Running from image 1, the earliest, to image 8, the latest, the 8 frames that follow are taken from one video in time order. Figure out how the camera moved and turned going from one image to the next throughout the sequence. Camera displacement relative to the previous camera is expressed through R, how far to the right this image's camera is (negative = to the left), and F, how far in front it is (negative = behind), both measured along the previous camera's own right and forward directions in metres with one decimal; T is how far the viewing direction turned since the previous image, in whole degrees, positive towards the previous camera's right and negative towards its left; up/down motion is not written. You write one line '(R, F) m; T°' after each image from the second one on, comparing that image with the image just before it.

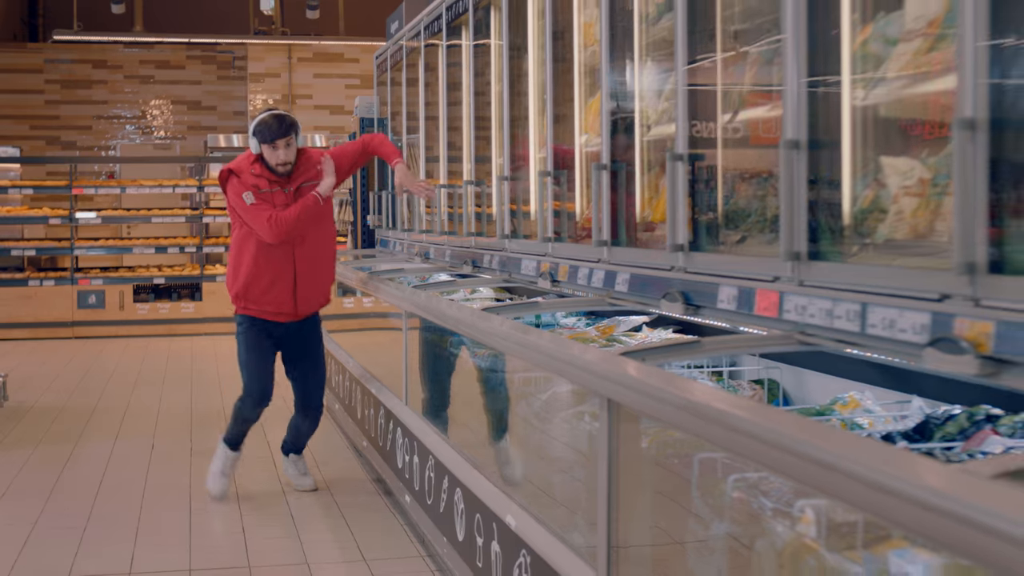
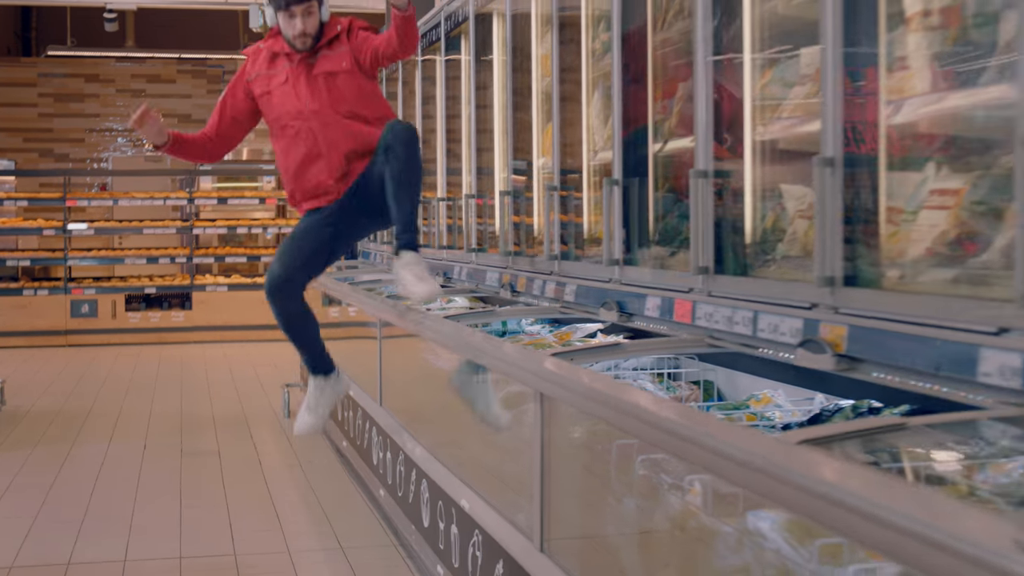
(0.0, +0.1) m; 0°
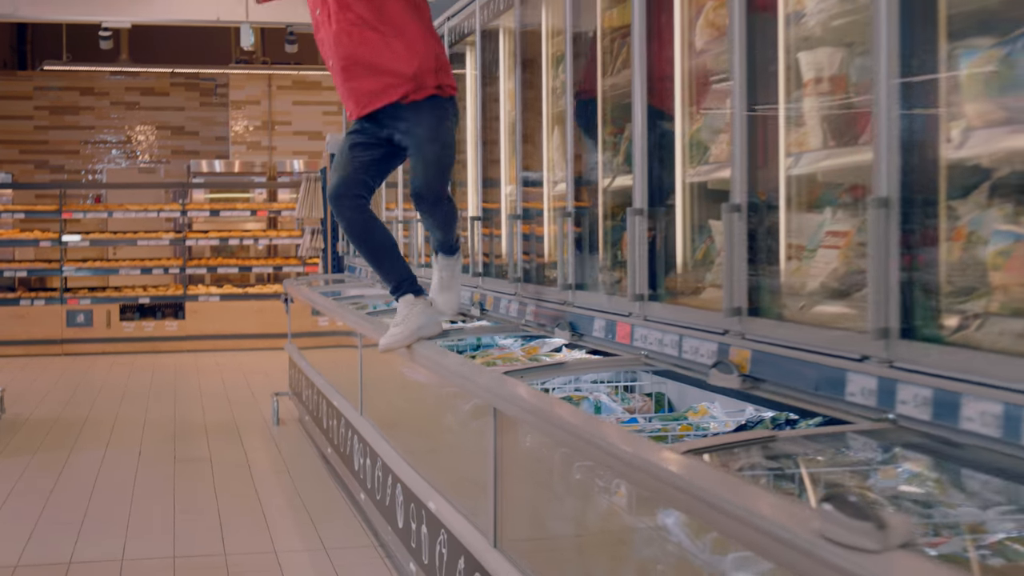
(+0.1, -0.3) m; 0°
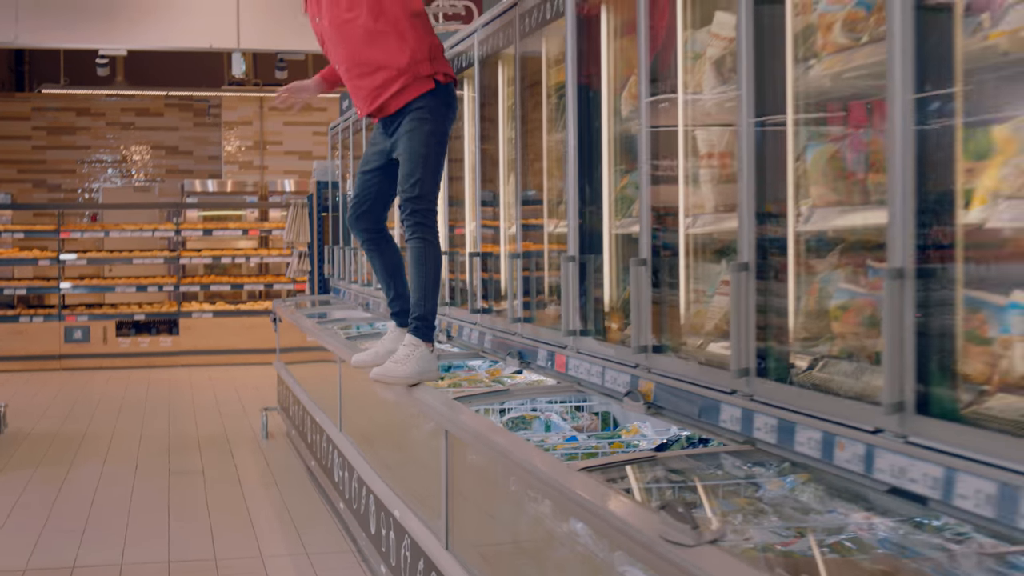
(+0.1, -0.4) m; 0°
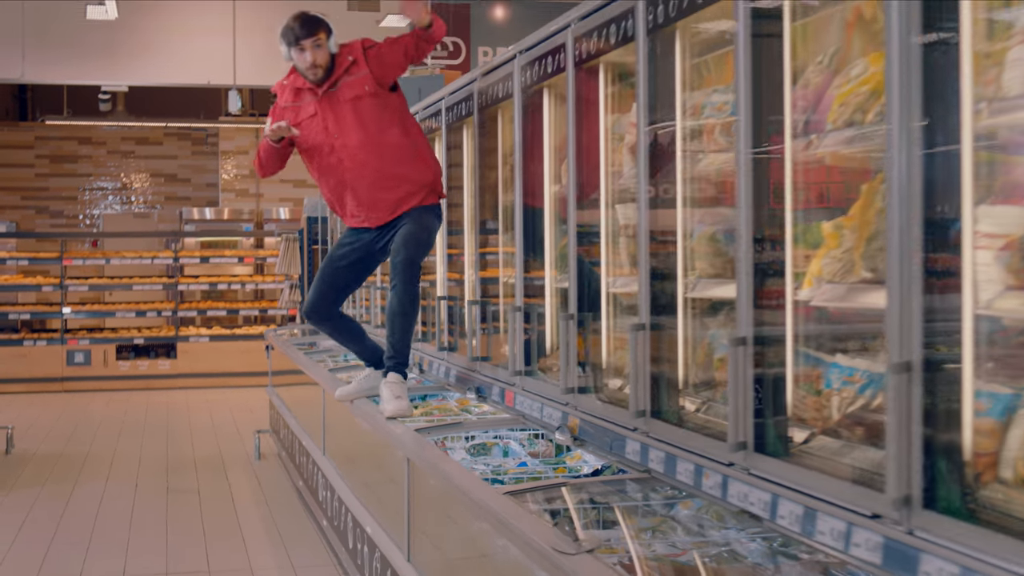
(+0.1, -0.4) m; 0°
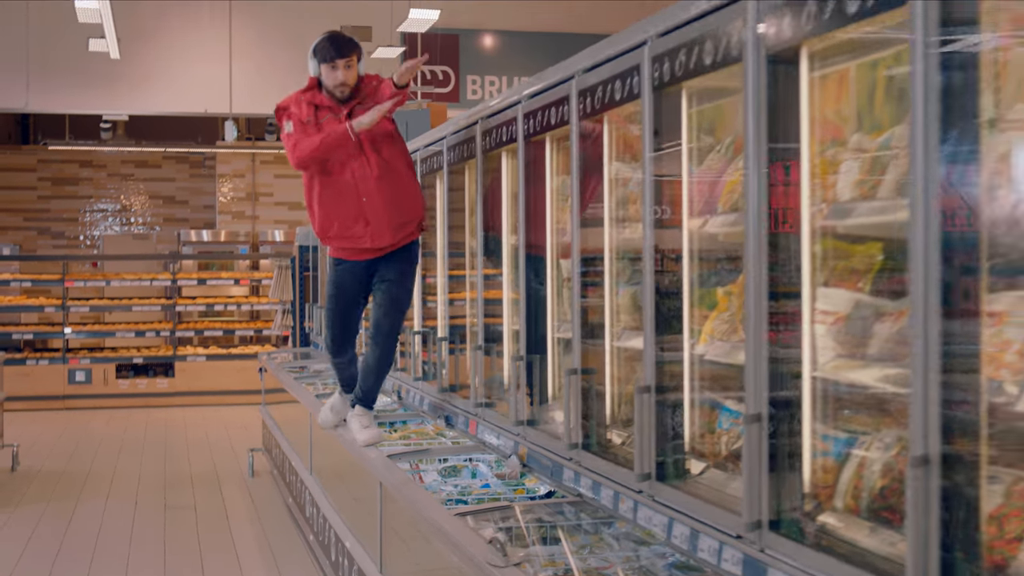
(+0.1, -0.4) m; 0°
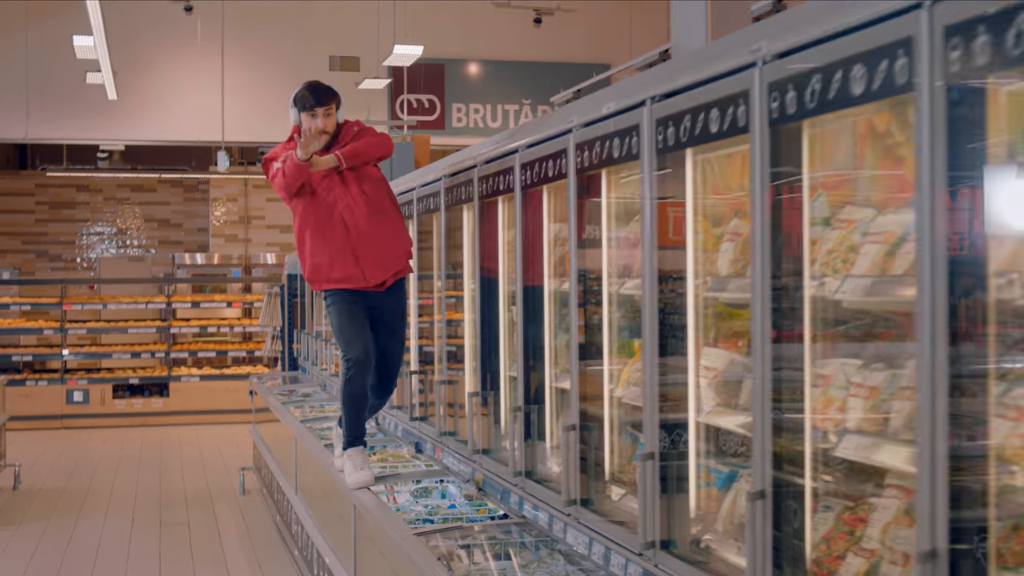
(+0.1, -0.4) m; 0°
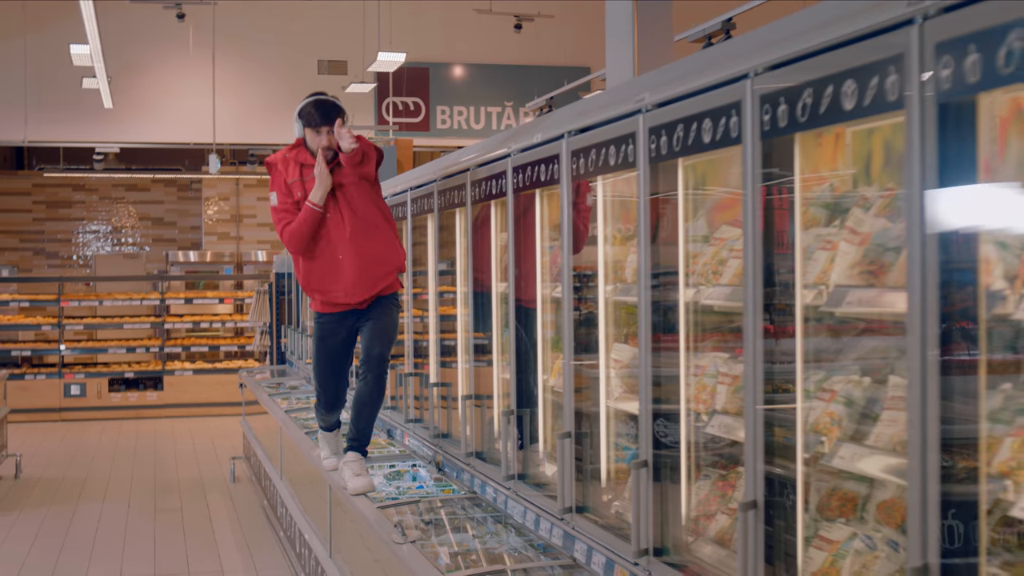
(+0.1, -0.4) m; 0°
